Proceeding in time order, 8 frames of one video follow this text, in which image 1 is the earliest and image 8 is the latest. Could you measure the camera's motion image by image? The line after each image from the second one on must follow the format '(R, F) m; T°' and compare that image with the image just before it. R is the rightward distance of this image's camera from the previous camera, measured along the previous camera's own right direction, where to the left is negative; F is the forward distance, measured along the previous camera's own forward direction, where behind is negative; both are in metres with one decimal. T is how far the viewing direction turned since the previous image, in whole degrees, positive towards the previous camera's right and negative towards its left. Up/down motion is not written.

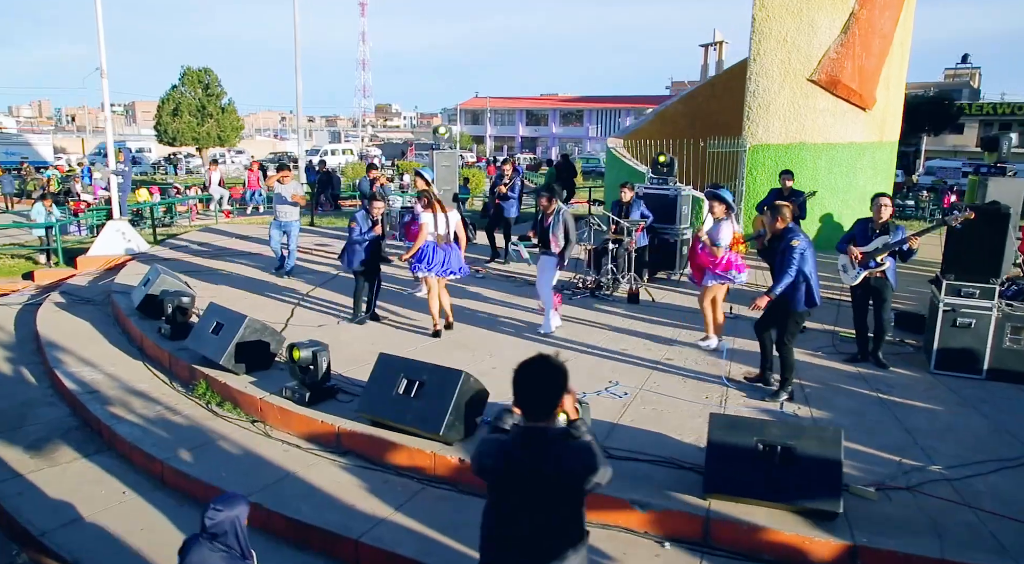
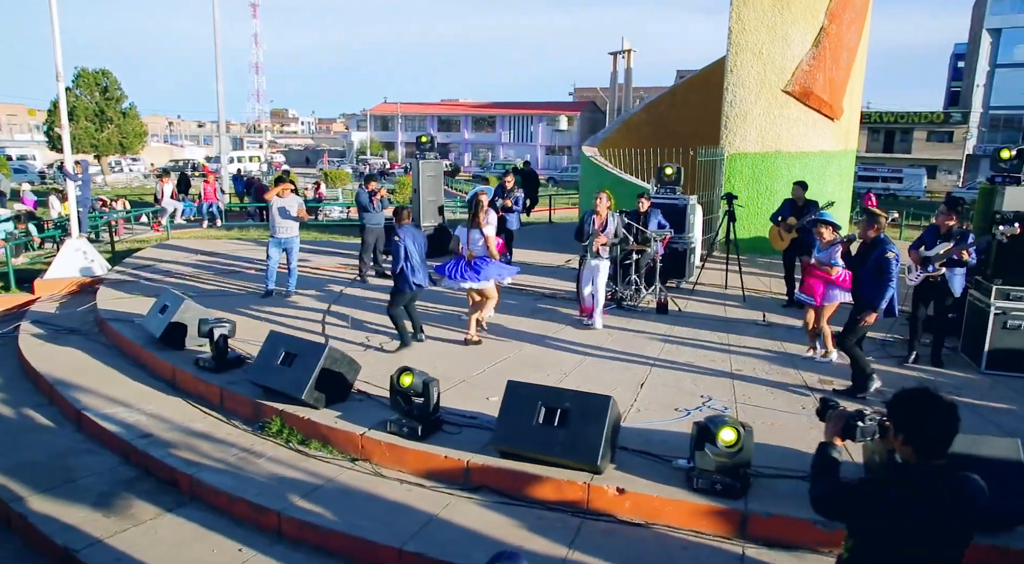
(-1.5, +0.3) m; +8°
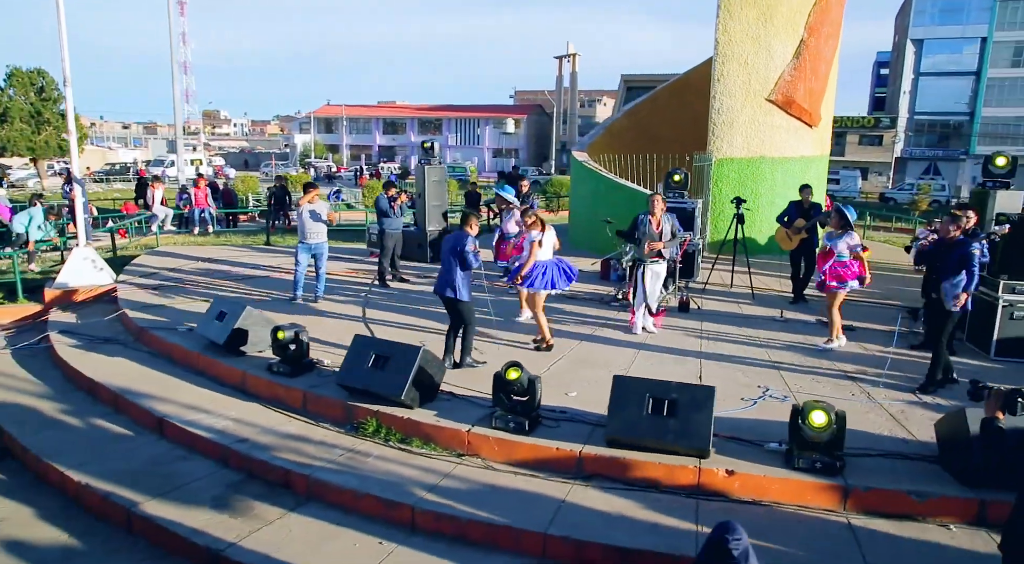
(-1.1, -0.2) m; +5°
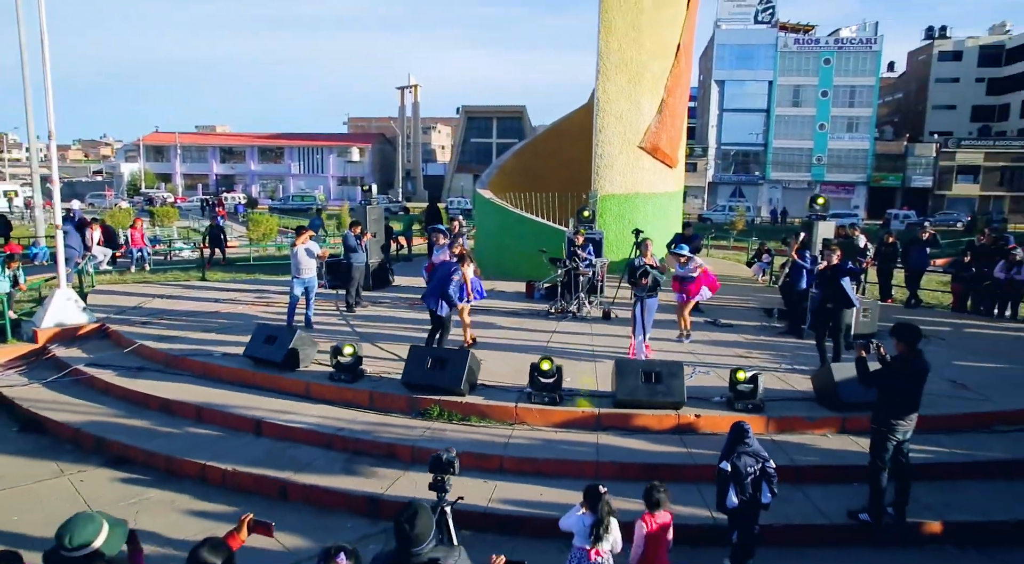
(-1.9, -1.8) m; +13°
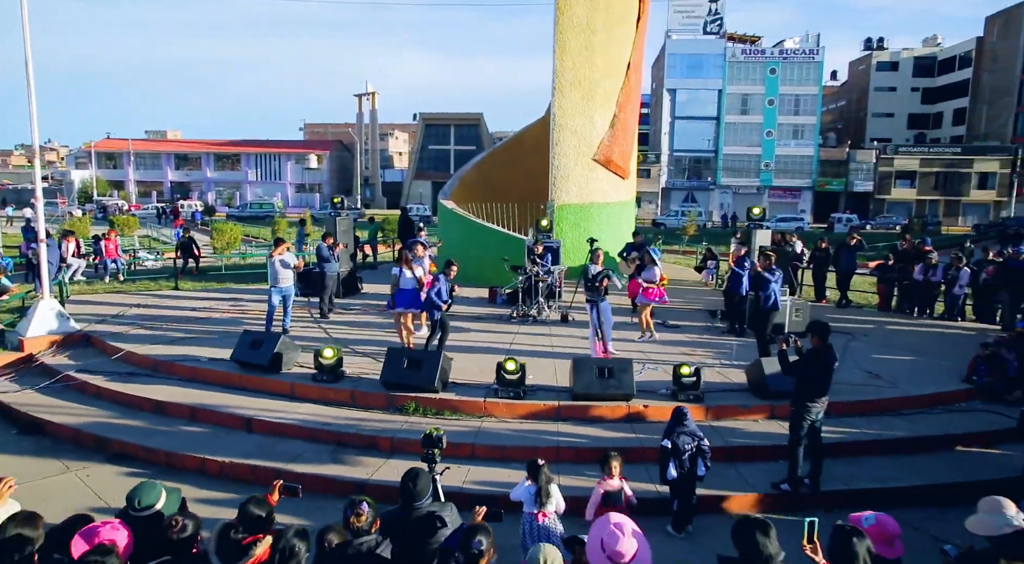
(-0.1, -0.8) m; +3°
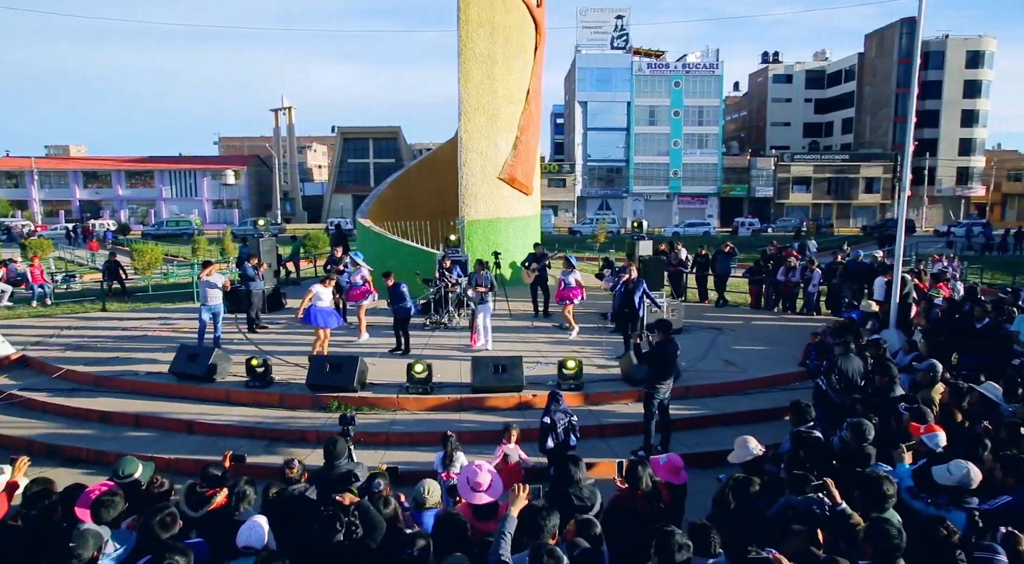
(+0.3, -1.5) m; +6°
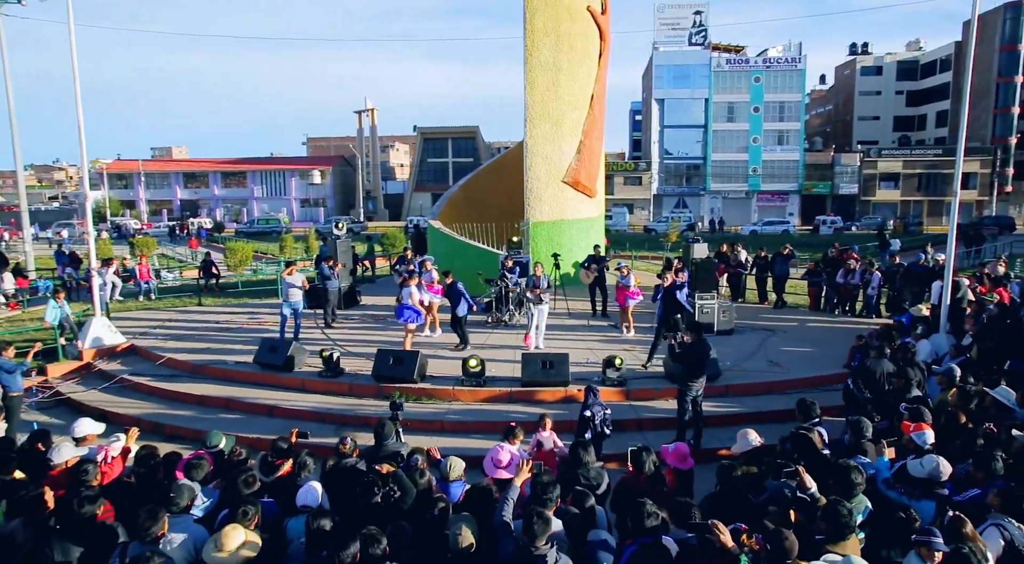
(+0.4, -0.7) m; -6°
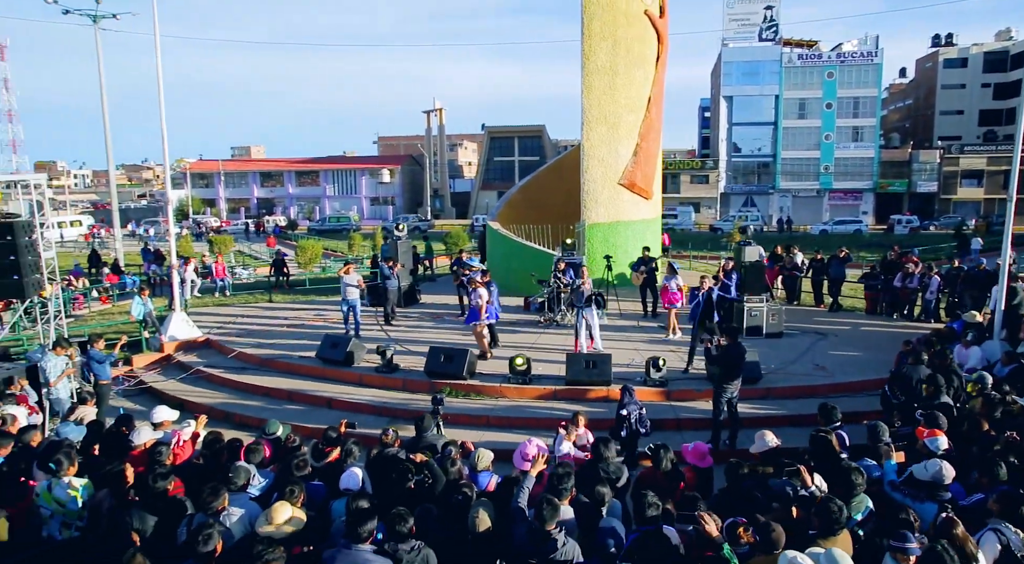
(+0.3, -0.4) m; -5°
